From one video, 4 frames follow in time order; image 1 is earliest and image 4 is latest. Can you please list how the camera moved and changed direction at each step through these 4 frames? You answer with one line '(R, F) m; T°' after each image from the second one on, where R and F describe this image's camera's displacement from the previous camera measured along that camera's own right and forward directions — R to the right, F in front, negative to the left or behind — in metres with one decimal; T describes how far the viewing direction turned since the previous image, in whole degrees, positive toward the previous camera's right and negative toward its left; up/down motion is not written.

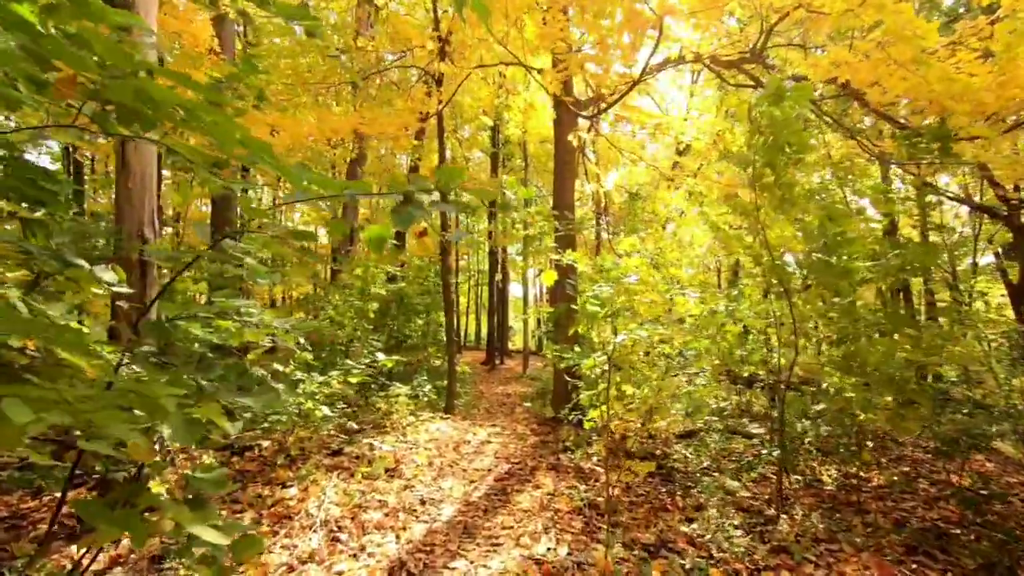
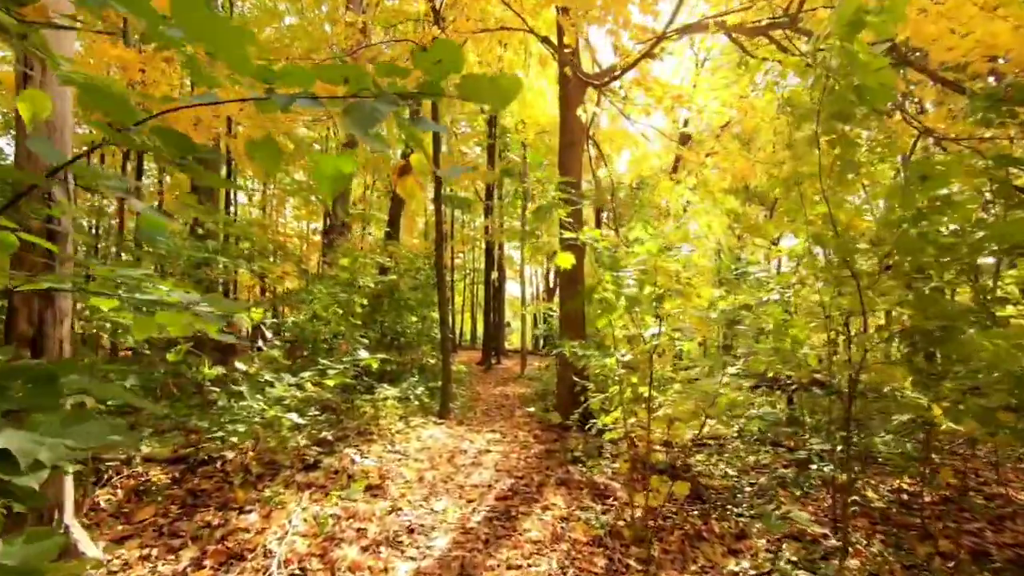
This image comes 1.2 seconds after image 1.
(-0.1, +0.7) m; +1°
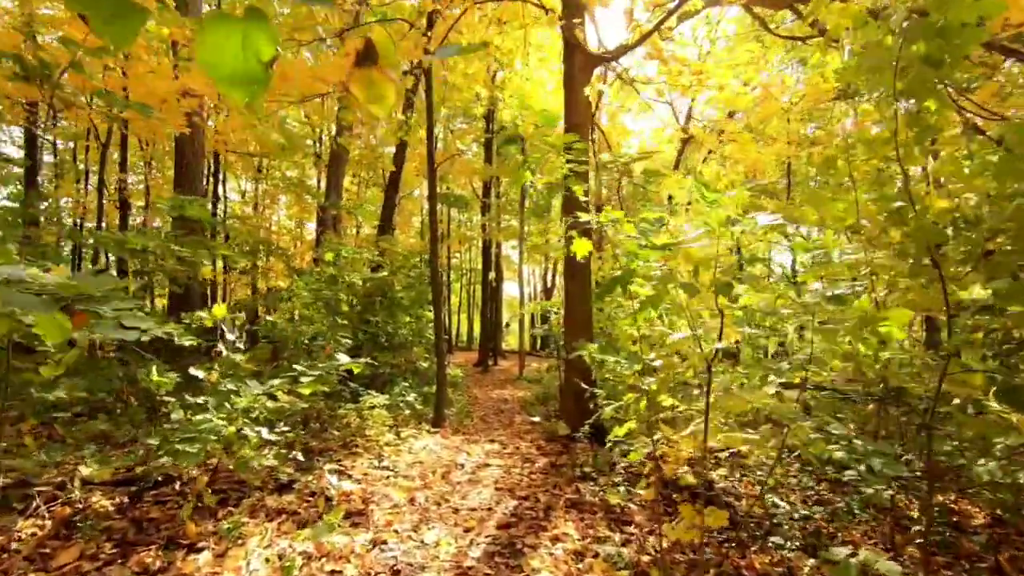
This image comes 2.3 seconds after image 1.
(-0.1, +0.6) m; 0°
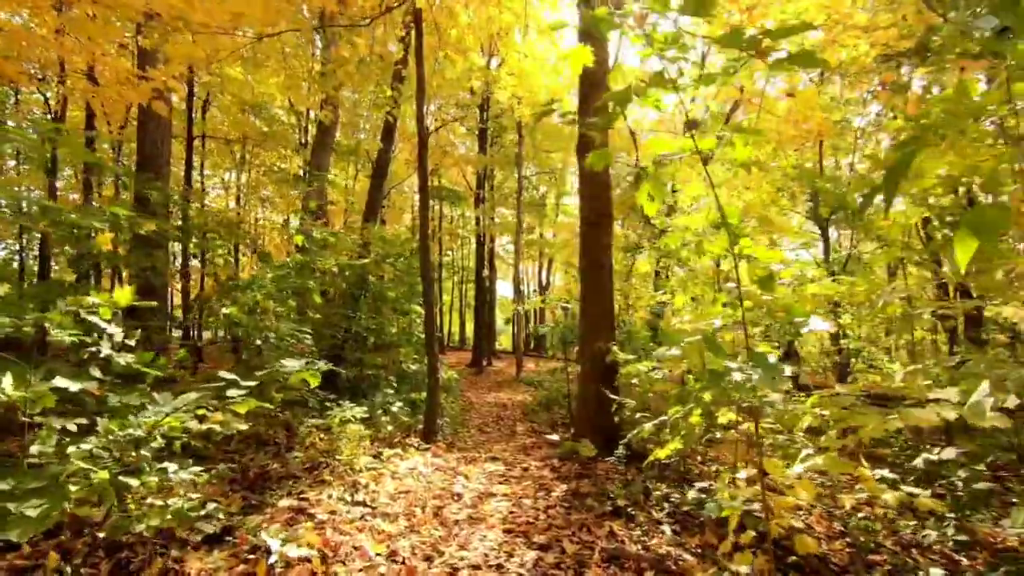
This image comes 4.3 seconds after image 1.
(-0.1, +1.0) m; +1°
